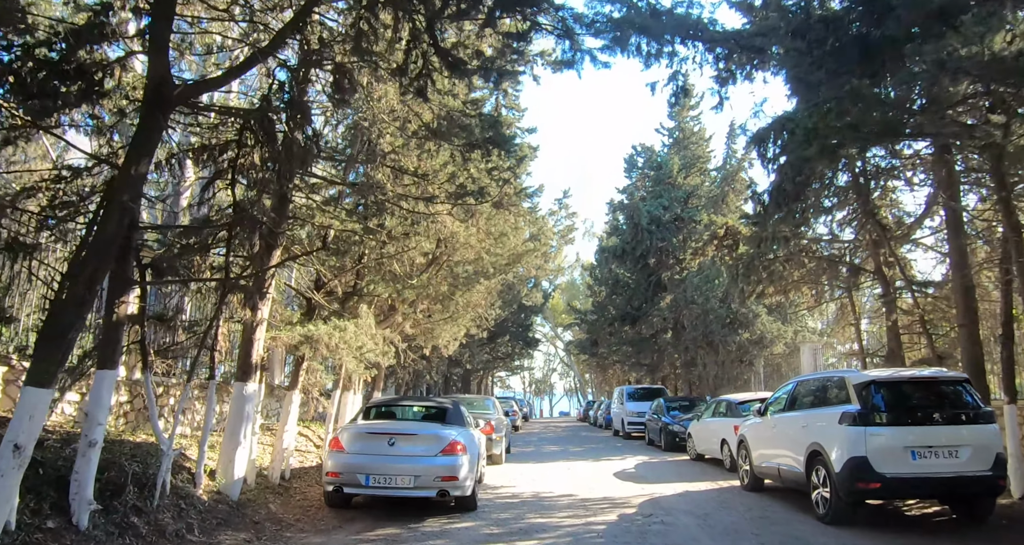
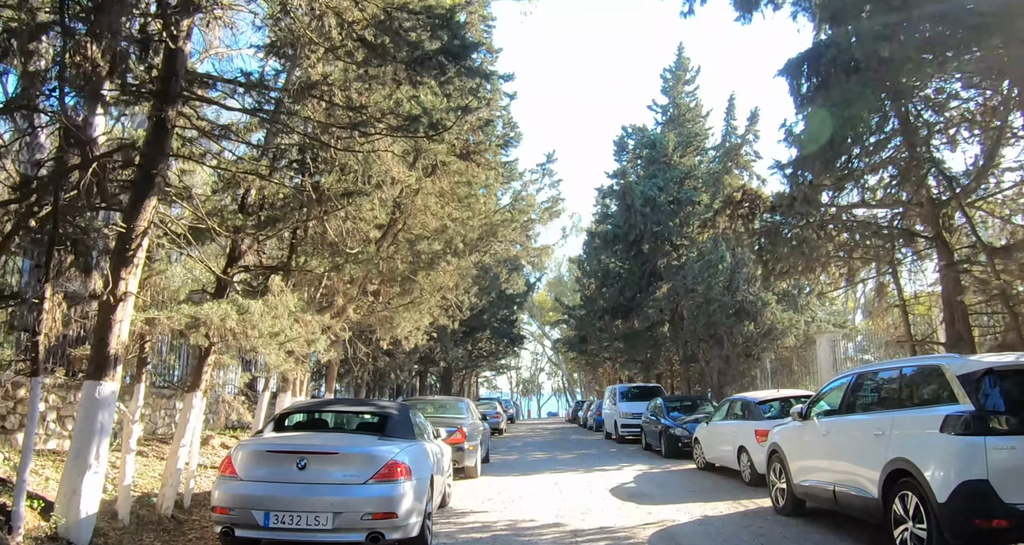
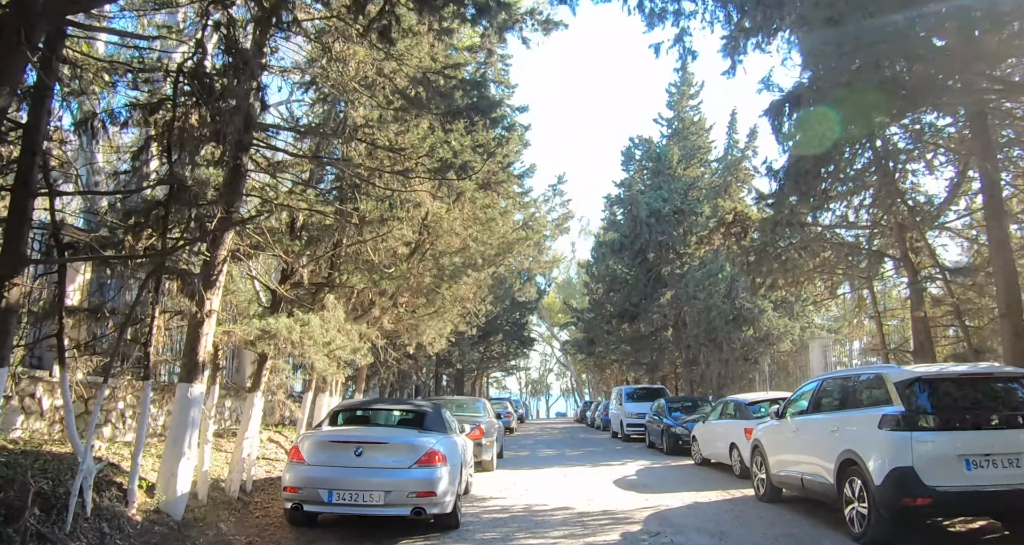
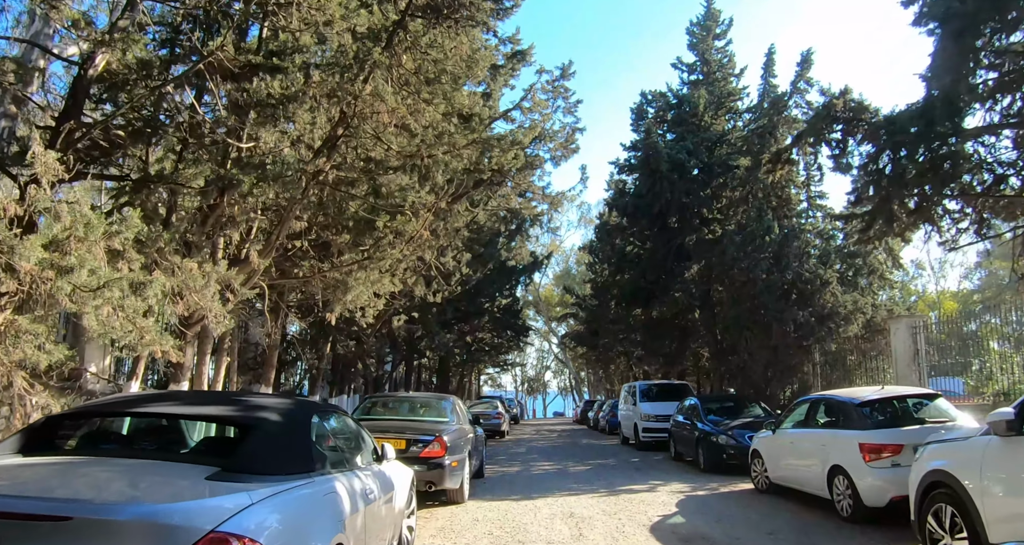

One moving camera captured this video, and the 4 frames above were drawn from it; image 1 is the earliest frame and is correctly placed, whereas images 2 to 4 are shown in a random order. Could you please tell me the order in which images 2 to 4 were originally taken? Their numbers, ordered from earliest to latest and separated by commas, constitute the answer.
3, 2, 4
